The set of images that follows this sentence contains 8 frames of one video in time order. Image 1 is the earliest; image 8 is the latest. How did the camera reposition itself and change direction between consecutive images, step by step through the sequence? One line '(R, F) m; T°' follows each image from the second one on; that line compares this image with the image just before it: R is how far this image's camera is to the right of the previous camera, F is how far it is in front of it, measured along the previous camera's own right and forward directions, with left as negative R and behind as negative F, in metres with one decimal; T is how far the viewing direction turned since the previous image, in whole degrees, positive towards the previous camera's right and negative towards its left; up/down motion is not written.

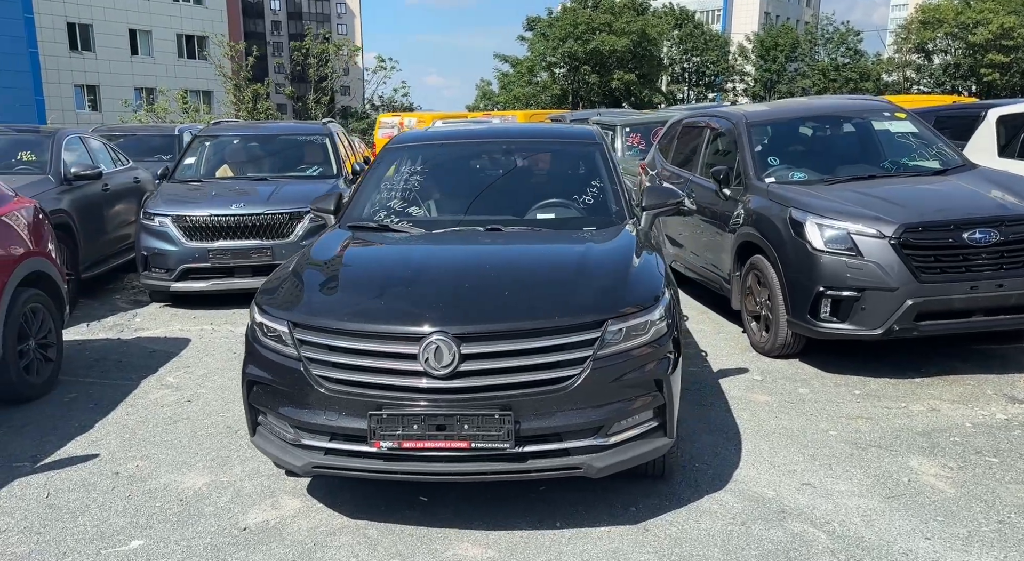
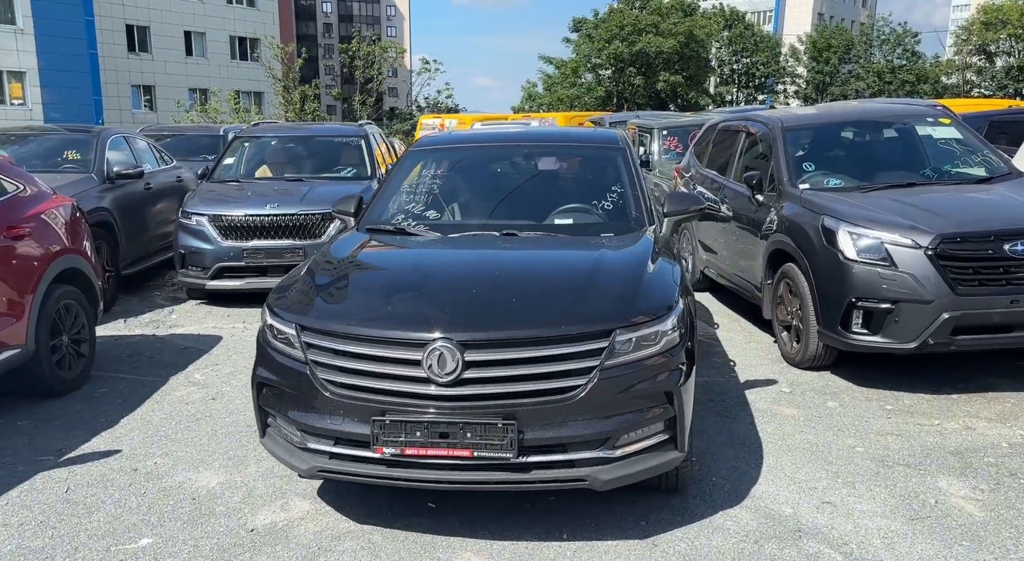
(+0.1, 0.0) m; -3°
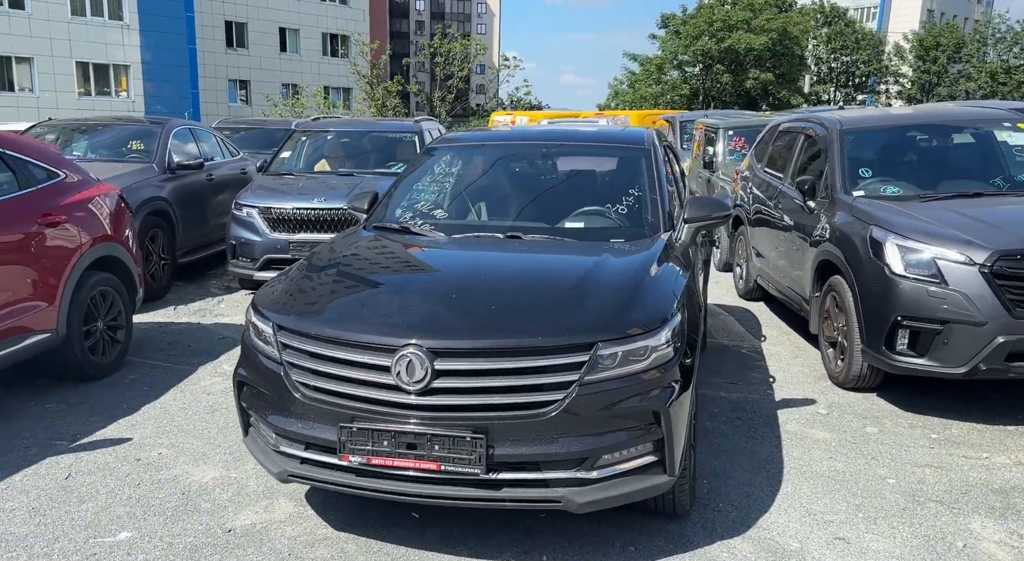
(+0.4, +0.2) m; -6°
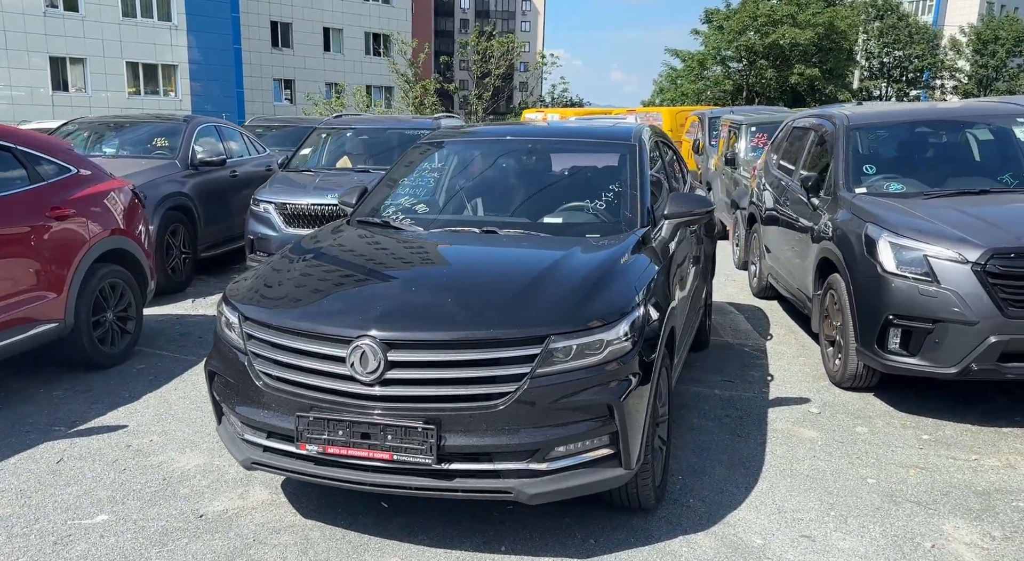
(+0.3, 0.0) m; -3°
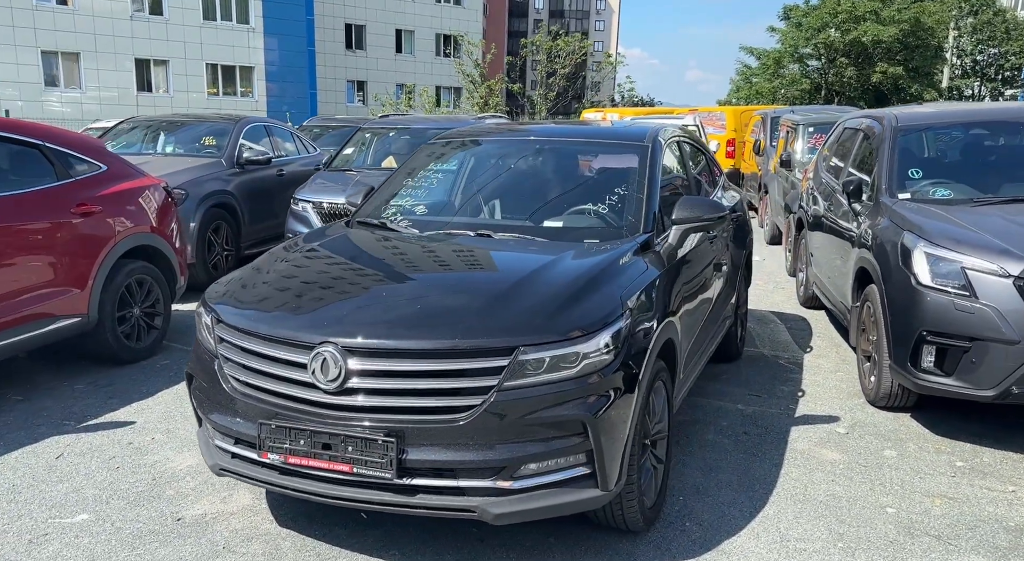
(+0.3, +0.1) m; -5°
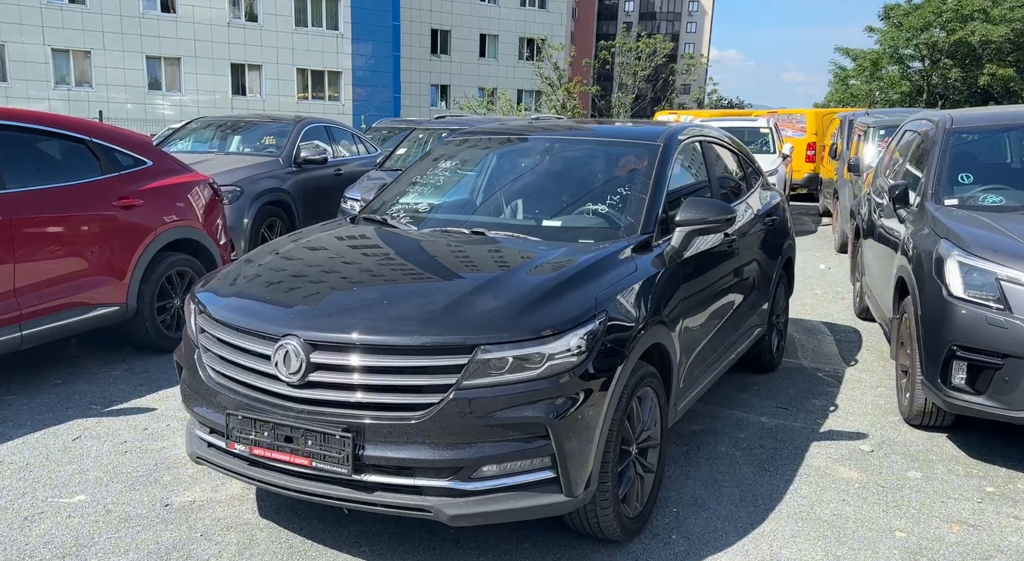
(+0.4, +0.1) m; -6°
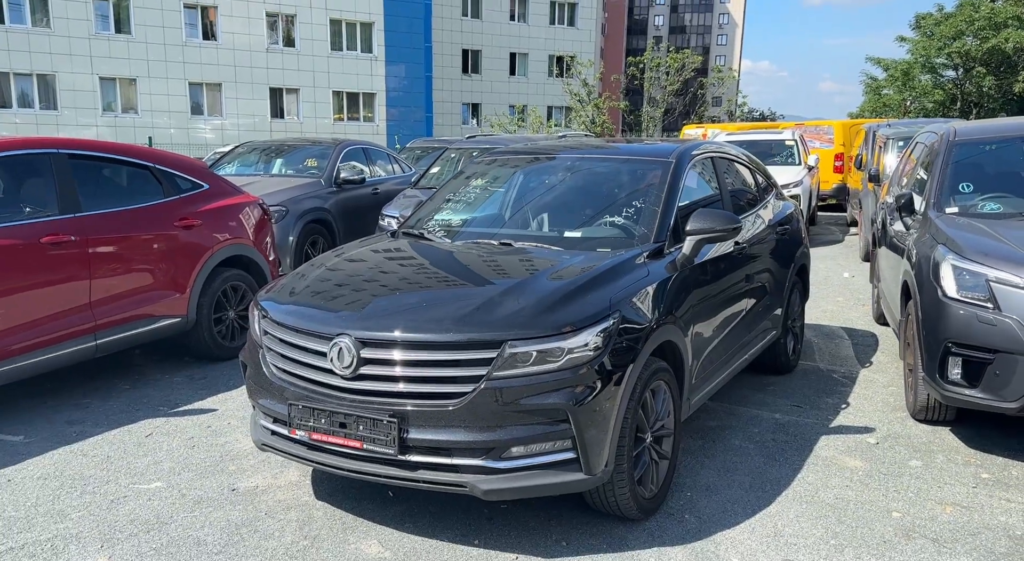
(0.0, -0.4) m; -2°
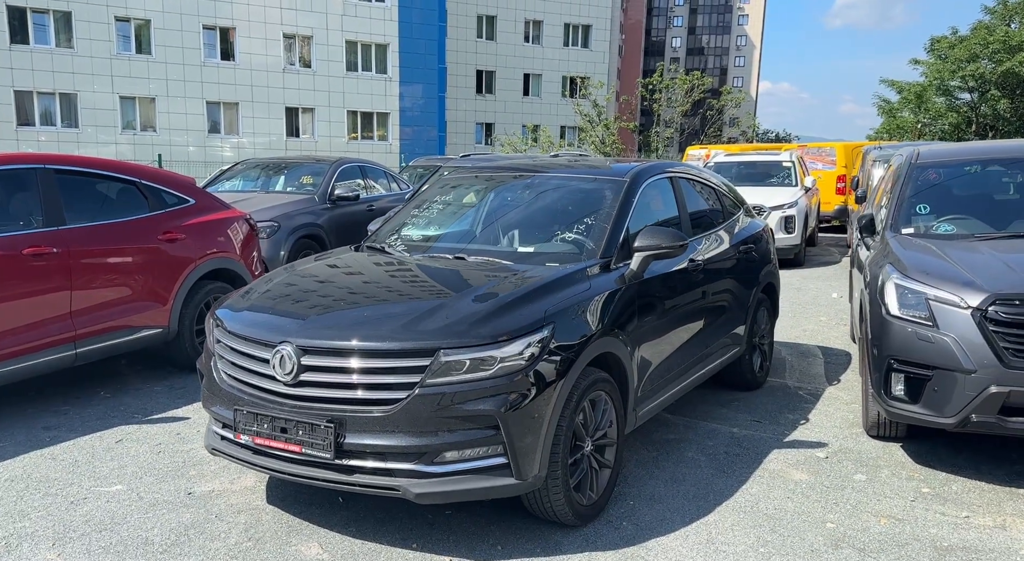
(+0.3, -0.1) m; -1°
